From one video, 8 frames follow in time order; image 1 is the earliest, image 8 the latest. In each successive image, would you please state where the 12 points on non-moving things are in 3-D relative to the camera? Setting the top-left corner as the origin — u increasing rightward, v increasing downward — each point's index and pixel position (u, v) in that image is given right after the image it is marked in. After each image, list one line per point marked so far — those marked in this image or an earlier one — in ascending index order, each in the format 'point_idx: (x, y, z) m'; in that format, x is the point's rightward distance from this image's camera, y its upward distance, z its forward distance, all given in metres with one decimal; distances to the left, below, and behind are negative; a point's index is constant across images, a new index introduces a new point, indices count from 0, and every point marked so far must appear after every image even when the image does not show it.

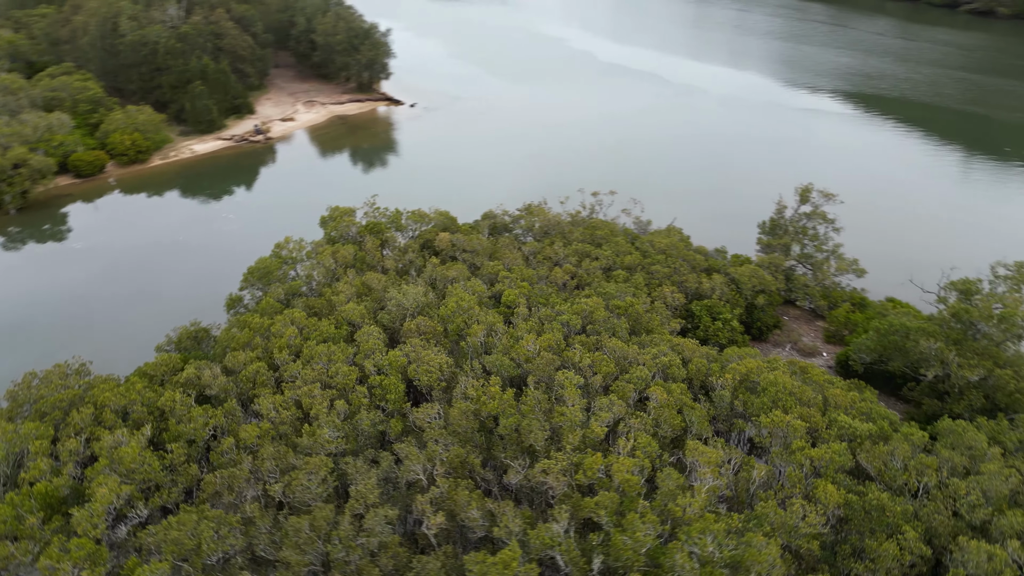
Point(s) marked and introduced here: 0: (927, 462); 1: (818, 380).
0: (+7.7, -3.3, +13.6) m
1: (+6.9, -2.0, +16.5) m
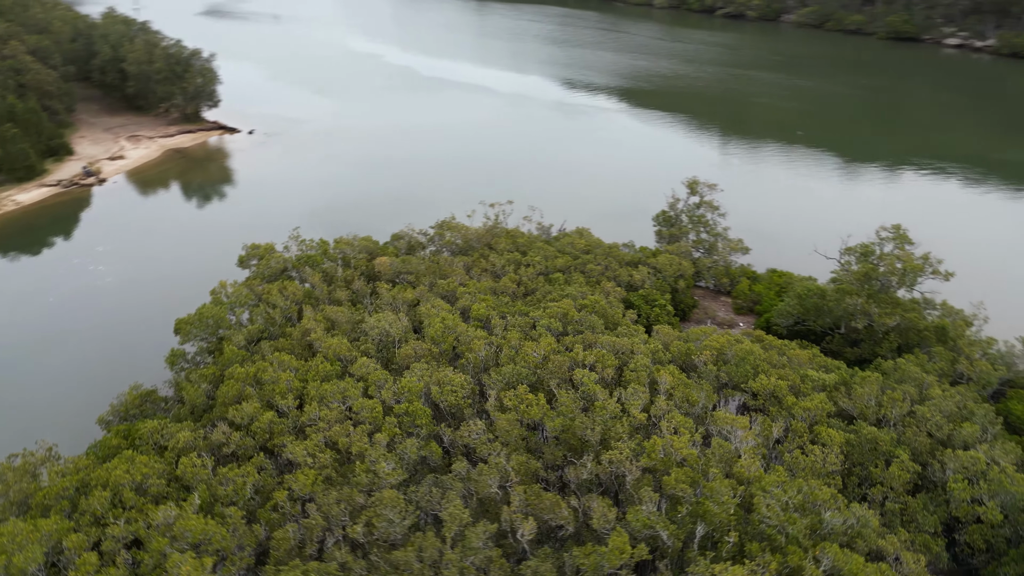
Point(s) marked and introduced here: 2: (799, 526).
0: (+8.5, -2.4, +16.4) m
1: (+6.8, -1.4, +18.9) m
2: (+4.8, -4.0, +12.2) m
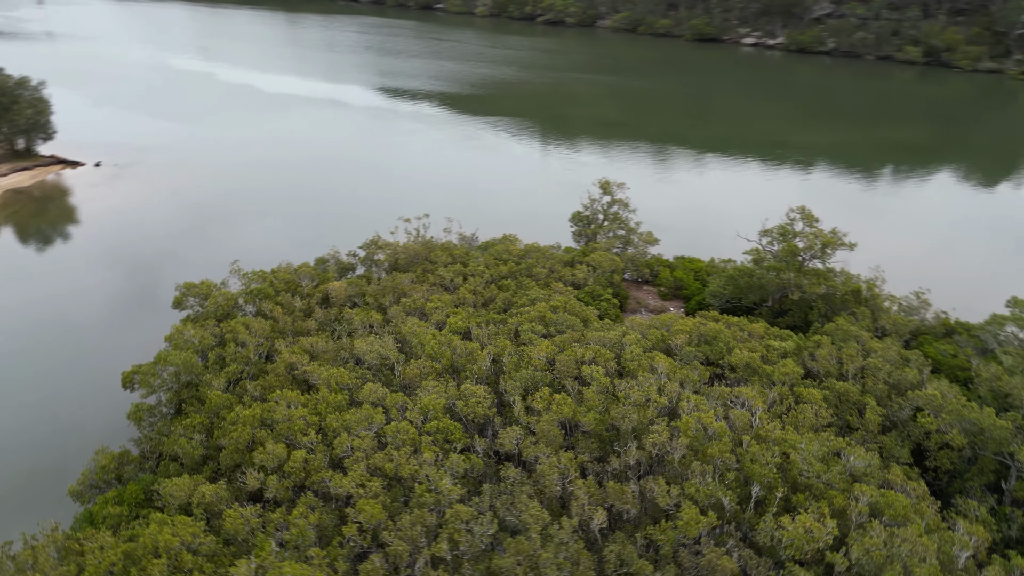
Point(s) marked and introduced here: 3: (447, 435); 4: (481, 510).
0: (+8.6, -1.7, +18.9) m
1: (+6.3, -1.0, +21.0) m
2: (+6.2, -3.5, +14.0) m
3: (-1.4, -3.1, +15.5) m
4: (-0.5, -4.1, +13.7) m
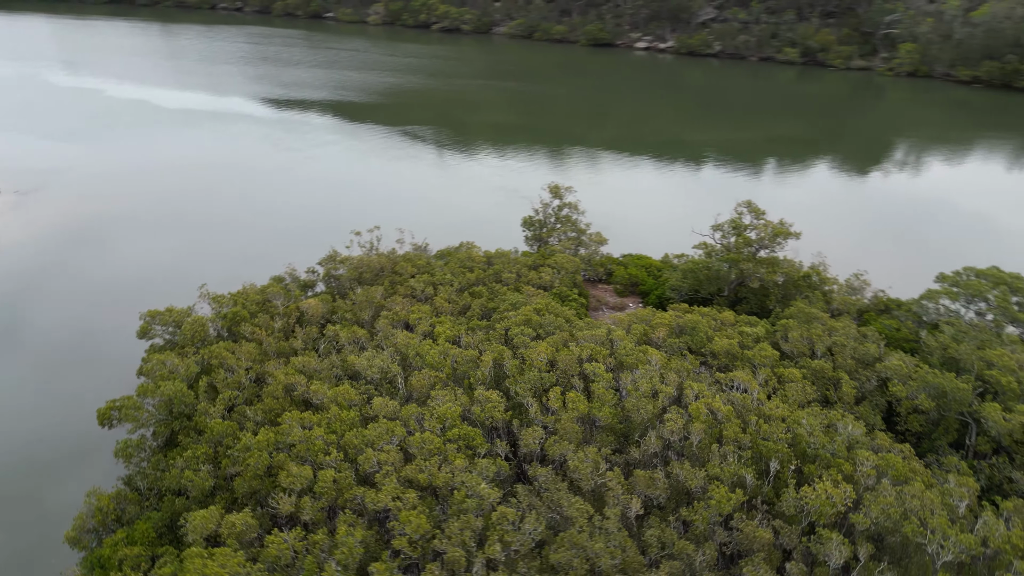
0: (+8.4, -1.3, +20.5) m
1: (+5.8, -0.7, +22.2) m
2: (+6.8, -3.2, +15.3) m
3: (-0.9, -3.3, +15.8) m
4: (+0.2, -4.3, +14.0) m
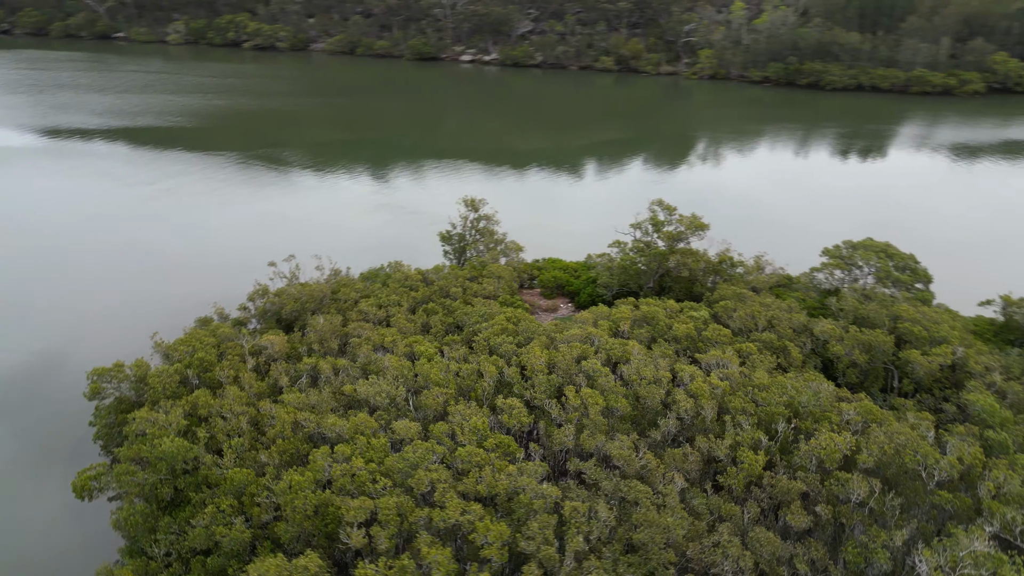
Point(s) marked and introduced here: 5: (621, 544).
0: (+7.6, -0.8, +23.2) m
1: (+4.6, -0.5, +24.3) m
2: (+7.4, -2.7, +17.8) m
3: (-0.1, -3.6, +16.4) m
4: (+1.5, -4.4, +15.0) m
5: (+2.1, -5.0, +14.3) m
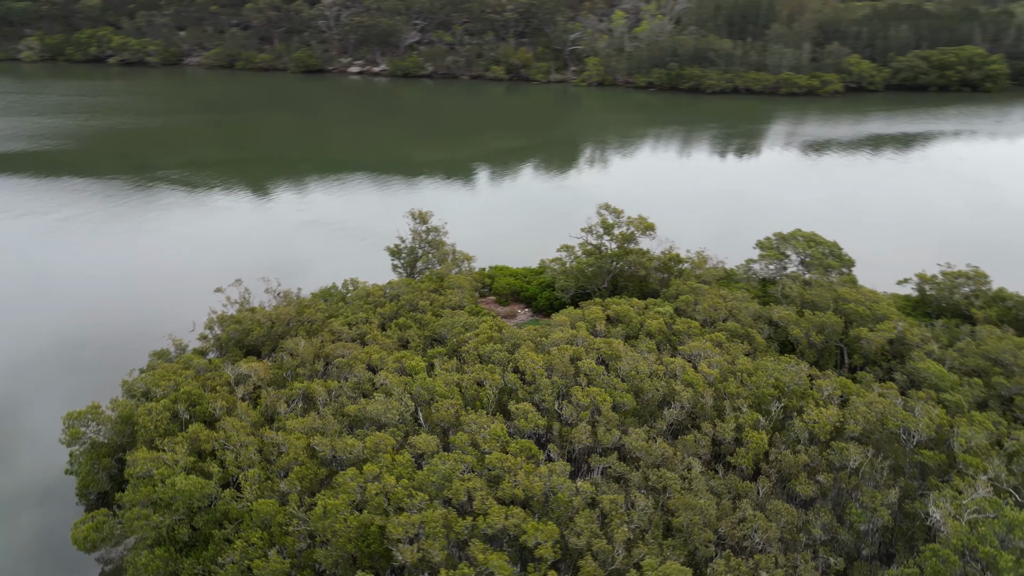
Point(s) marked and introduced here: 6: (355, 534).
0: (+6.8, -0.5, +24.8) m
1: (+3.6, -0.5, +25.4) m
2: (+7.6, -2.4, +19.4) m
3: (+0.5, -3.7, +16.9) m
4: (+2.3, -4.4, +15.7) m
5: (+3.0, -5.0, +15.1) m
6: (-3.2, -5.0, +14.9) m
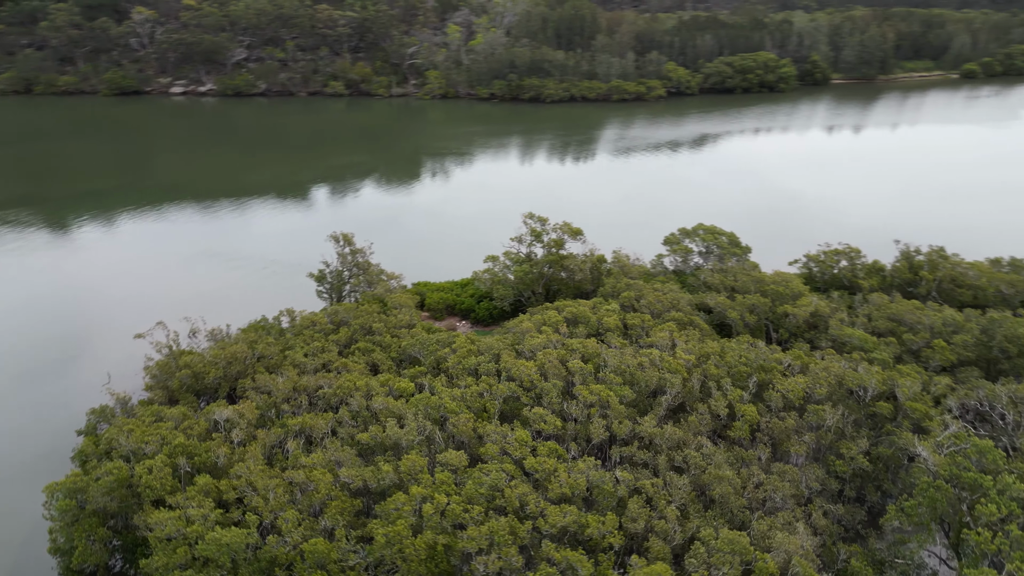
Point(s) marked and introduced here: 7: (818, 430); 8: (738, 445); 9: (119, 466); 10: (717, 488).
0: (+5.2, -0.3, +26.9) m
1: (+2.0, -0.6, +26.8) m
2: (+7.4, -2.0, +21.8) m
3: (+1.2, -3.9, +17.7) m
4: (+3.3, -4.4, +17.0) m
5: (+4.2, -4.9, +16.6) m
6: (-1.8, -5.5, +15.0) m
7: (+8.1, -3.8, +19.5) m
8: (+5.8, -4.0, +19.0) m
9: (-9.6, -4.2, +17.3) m
10: (+4.6, -4.5, +16.6) m
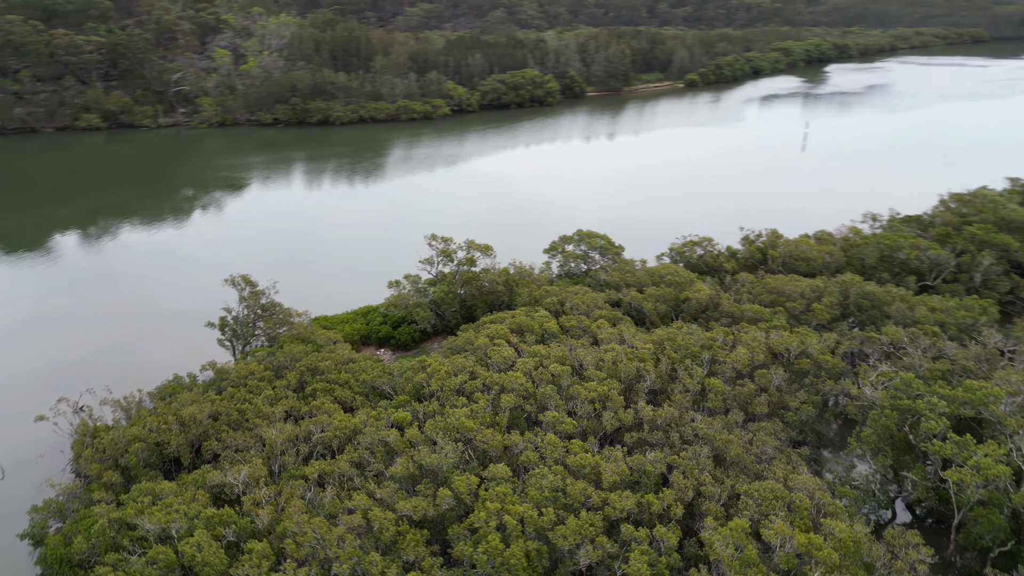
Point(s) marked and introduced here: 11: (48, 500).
0: (+2.5, -0.5, +29.2) m
1: (-0.4, -1.1, +28.1) m
2: (+6.4, -1.6, +25.1) m
3: (+2.1, -4.1, +19.3) m
4: (+4.3, -4.3, +19.3) m
5: (+5.4, -4.6, +19.1) m
6: (+0.3, -5.9, +15.7) m
7: (+8.0, -3.2, +23.2) m
8: (+6.0, -3.7, +21.9) m
9: (-8.0, -5.7, +15.5) m
10: (+5.7, -4.3, +19.2) m
11: (-12.2, -5.5, +19.4) m
